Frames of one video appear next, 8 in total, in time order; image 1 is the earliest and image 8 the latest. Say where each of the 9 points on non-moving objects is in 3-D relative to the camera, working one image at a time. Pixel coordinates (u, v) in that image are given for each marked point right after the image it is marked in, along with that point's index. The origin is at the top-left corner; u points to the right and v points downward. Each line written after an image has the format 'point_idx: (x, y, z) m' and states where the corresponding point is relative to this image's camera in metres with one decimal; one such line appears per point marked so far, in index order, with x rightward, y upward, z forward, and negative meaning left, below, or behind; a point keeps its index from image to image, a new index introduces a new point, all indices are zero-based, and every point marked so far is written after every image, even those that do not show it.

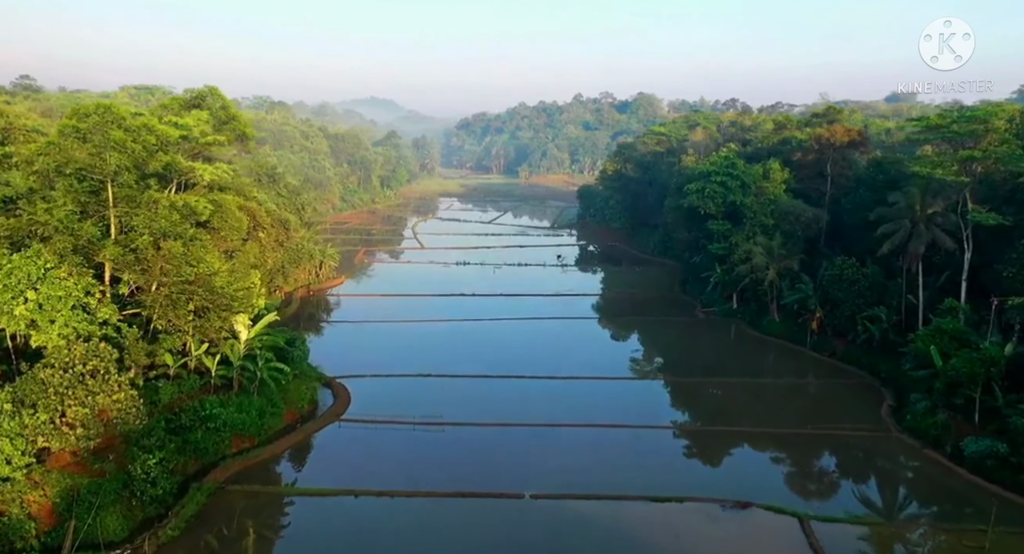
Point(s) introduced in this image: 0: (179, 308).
0: (-7.3, -0.7, +18.0) m
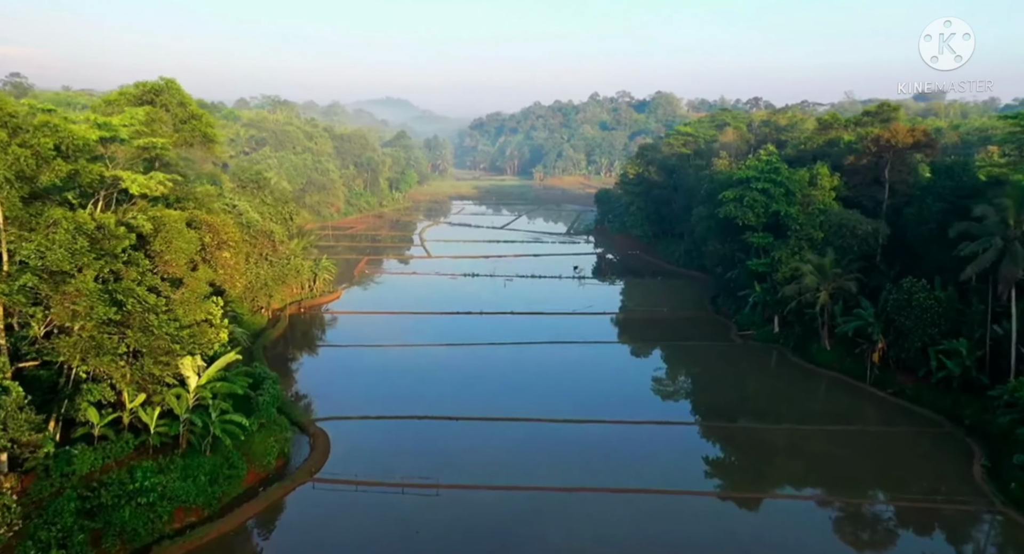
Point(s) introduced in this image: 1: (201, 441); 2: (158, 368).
0: (-7.2, -1.3, +14.4) m
1: (-6.3, -3.3, +16.6) m
2: (-6.7, -1.7, +15.5) m
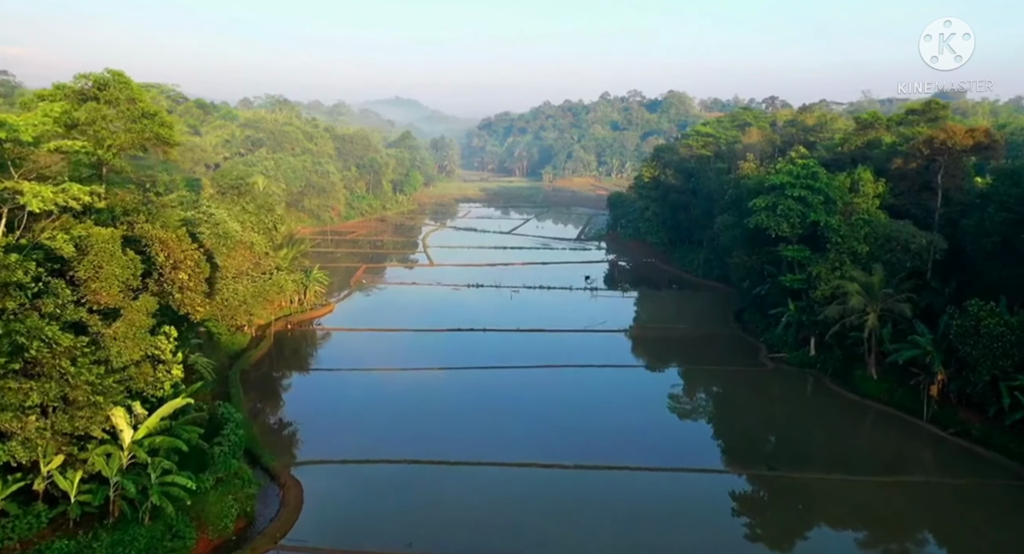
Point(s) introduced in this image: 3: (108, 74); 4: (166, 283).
0: (-7.2, -1.9, +11.4) m
1: (-6.3, -3.9, +13.6) m
2: (-6.7, -2.2, +12.6) m
3: (-8.8, +4.4, +17.8) m
4: (-7.2, -0.1, +17.1) m
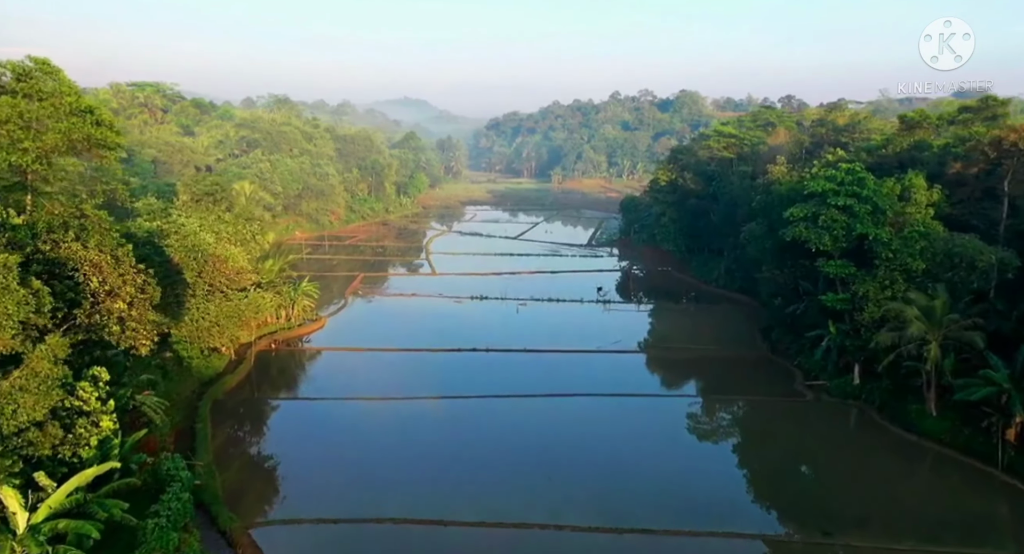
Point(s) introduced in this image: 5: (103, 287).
0: (-7.2, -2.4, +8.5) m
1: (-6.3, -4.4, +10.7) m
2: (-6.7, -2.8, +9.7) m
3: (-8.7, +3.9, +14.9) m
4: (-7.2, -0.6, +14.2) m
5: (-7.2, -0.2, +14.3) m
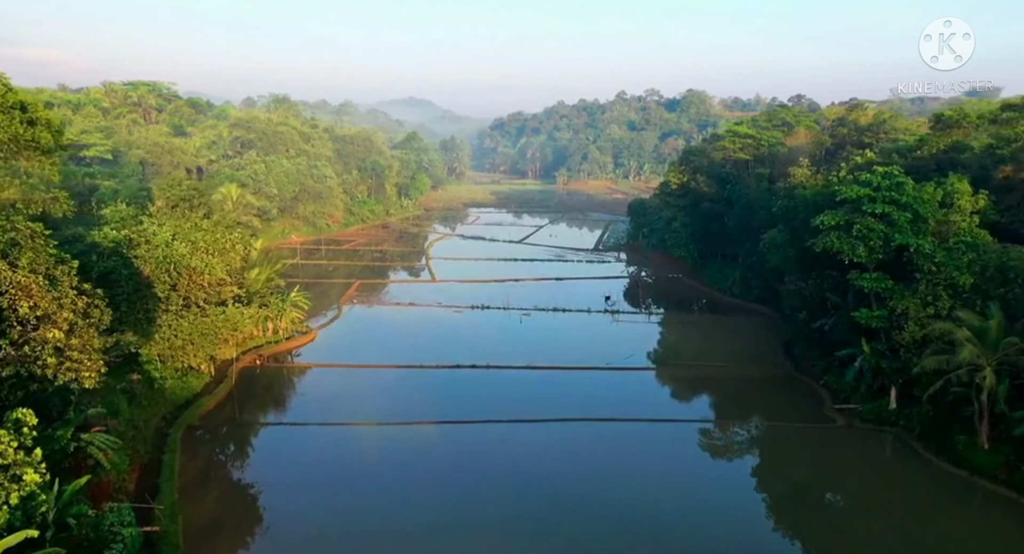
0: (-7.2, -2.8, +6.5) m
1: (-6.3, -4.8, +8.7) m
2: (-6.7, -3.1, +7.6) m
3: (-8.7, +3.5, +12.9) m
4: (-7.2, -1.0, +12.2) m
5: (-7.2, -0.5, +12.2) m
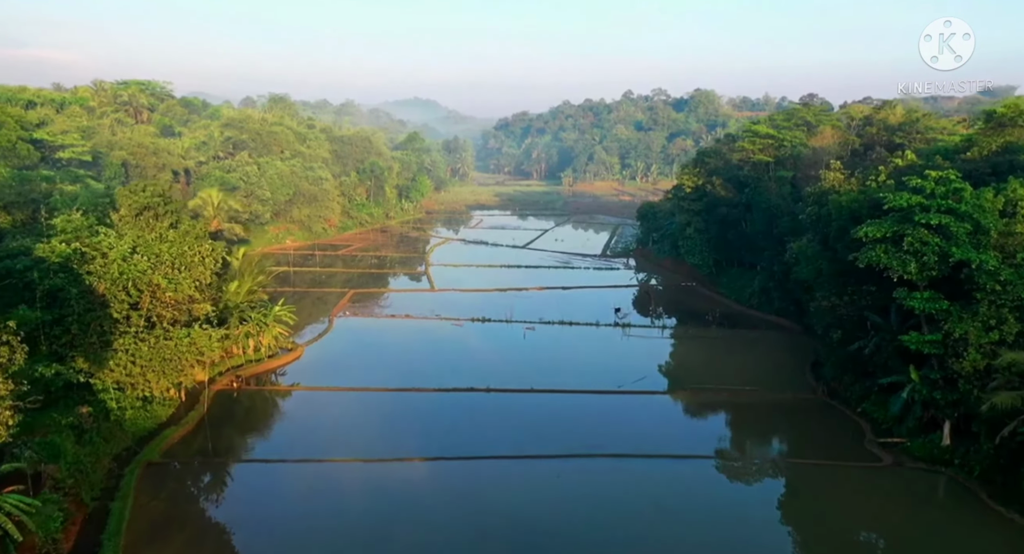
0: (-7.3, -3.2, +4.0) m
1: (-6.3, -5.2, +6.2) m
2: (-6.7, -3.6, +5.1) m
3: (-8.7, +3.1, +10.4) m
4: (-7.2, -1.4, +9.7) m
5: (-7.2, -1.0, +9.7) m
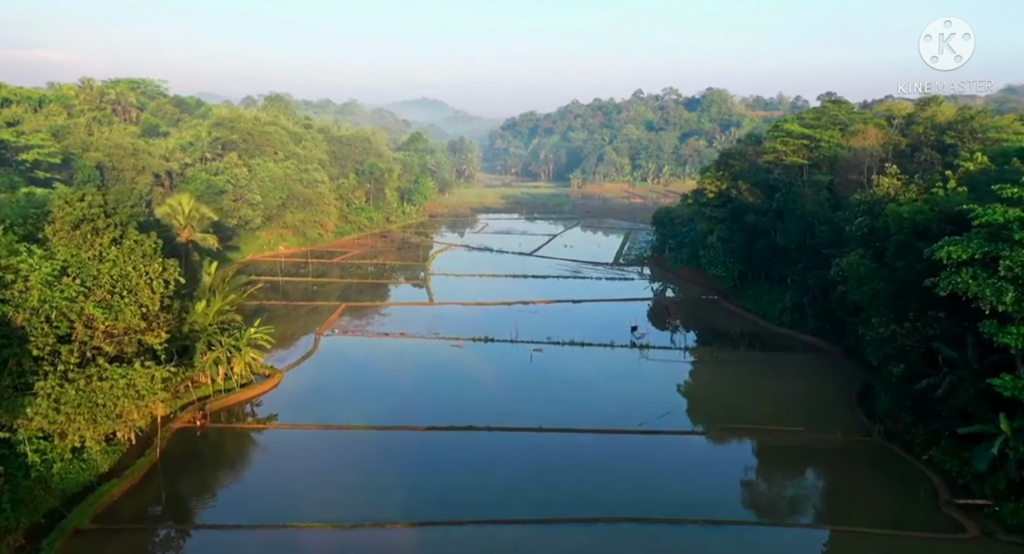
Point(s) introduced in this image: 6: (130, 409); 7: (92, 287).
0: (-7.3, -3.7, +0.7) m
1: (-6.4, -5.7, +2.9) m
2: (-6.8, -4.1, +1.8) m
3: (-8.8, +2.6, +7.1) m
4: (-7.2, -2.0, +6.4) m
5: (-7.2, -1.5, +6.5) m
6: (-8.3, -2.5, +17.6) m
7: (-8.8, -0.2, +17.2) m
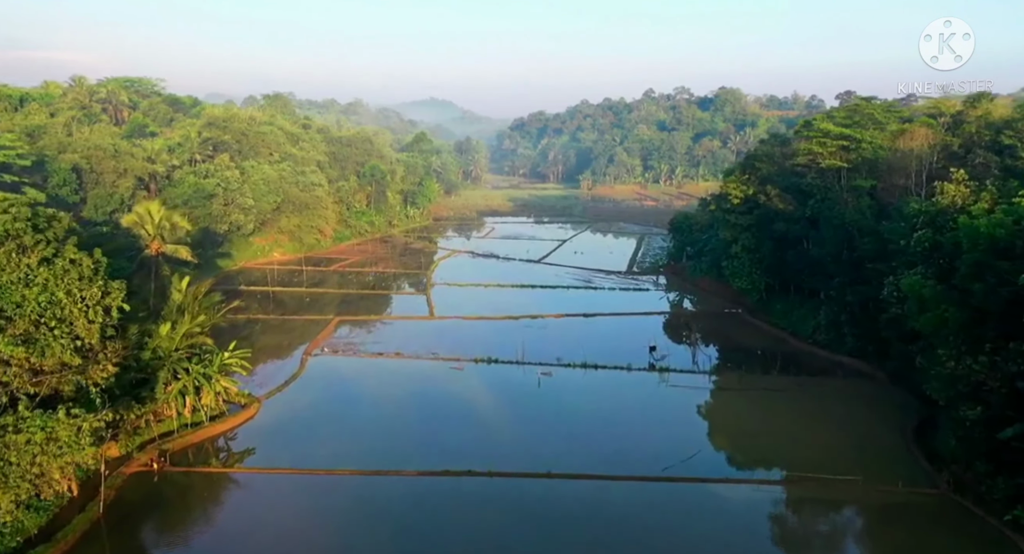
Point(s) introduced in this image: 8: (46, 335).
0: (-7.4, -4.2, -2.2) m
1: (-6.5, -6.2, 0.0) m
2: (-6.9, -4.6, -1.0) m
3: (-8.8, +2.1, +4.3) m
4: (-7.3, -2.5, +3.5) m
5: (-7.2, -2.0, +3.6) m
6: (-8.2, -3.0, +14.7) m
7: (-8.7, -0.7, +14.4) m
8: (-8.4, -1.1, +14.8) m
